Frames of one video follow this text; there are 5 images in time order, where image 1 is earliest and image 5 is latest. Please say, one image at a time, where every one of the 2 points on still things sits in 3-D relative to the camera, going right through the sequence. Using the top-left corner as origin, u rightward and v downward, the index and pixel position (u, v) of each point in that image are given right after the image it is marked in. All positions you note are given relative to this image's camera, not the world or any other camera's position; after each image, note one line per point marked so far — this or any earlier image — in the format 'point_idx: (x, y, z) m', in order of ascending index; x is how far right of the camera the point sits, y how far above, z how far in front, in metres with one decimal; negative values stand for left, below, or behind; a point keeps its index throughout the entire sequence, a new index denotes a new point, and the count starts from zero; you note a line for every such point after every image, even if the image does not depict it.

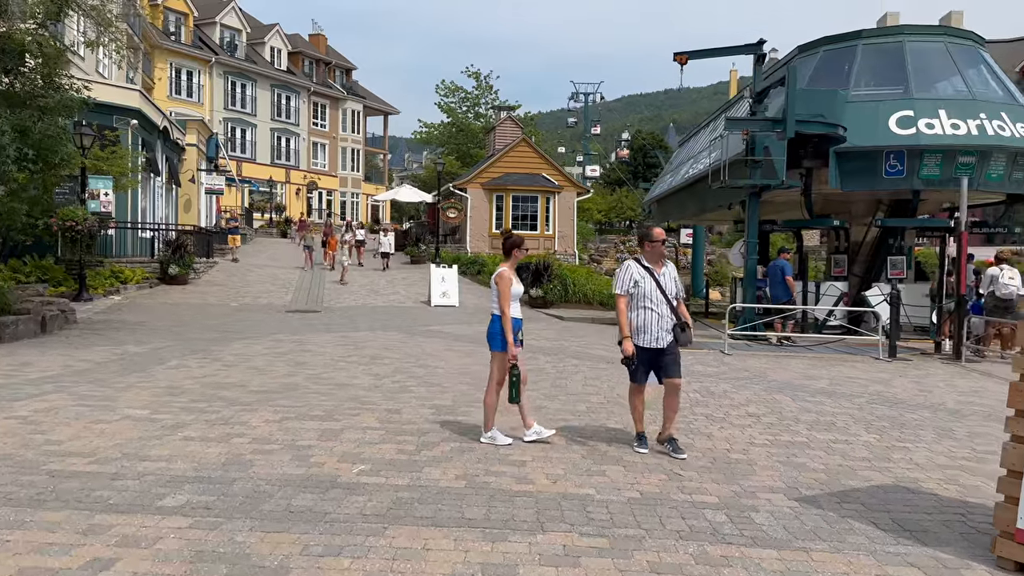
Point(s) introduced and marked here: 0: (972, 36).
0: (+10.6, +5.8, +18.8) m
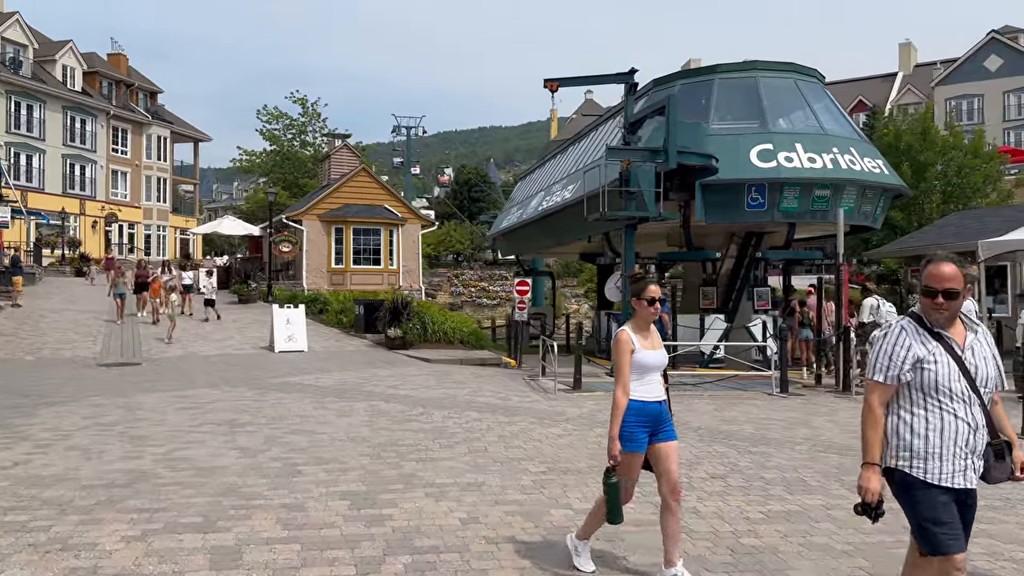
0: (+7.3, +5.1, +19.6) m
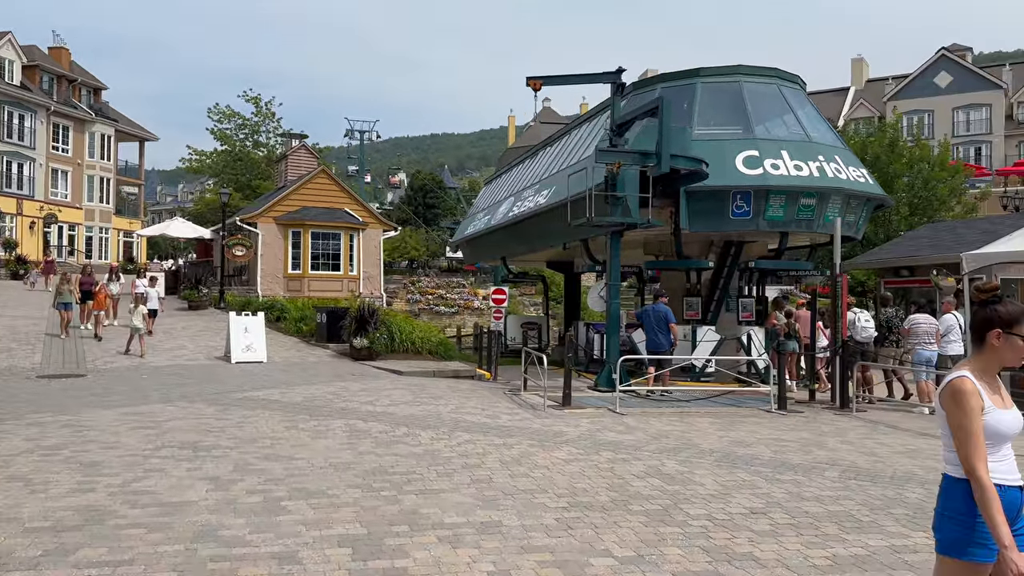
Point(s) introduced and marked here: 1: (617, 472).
0: (+6.7, +4.9, +19.2) m
1: (+1.0, -1.8, +7.9) m
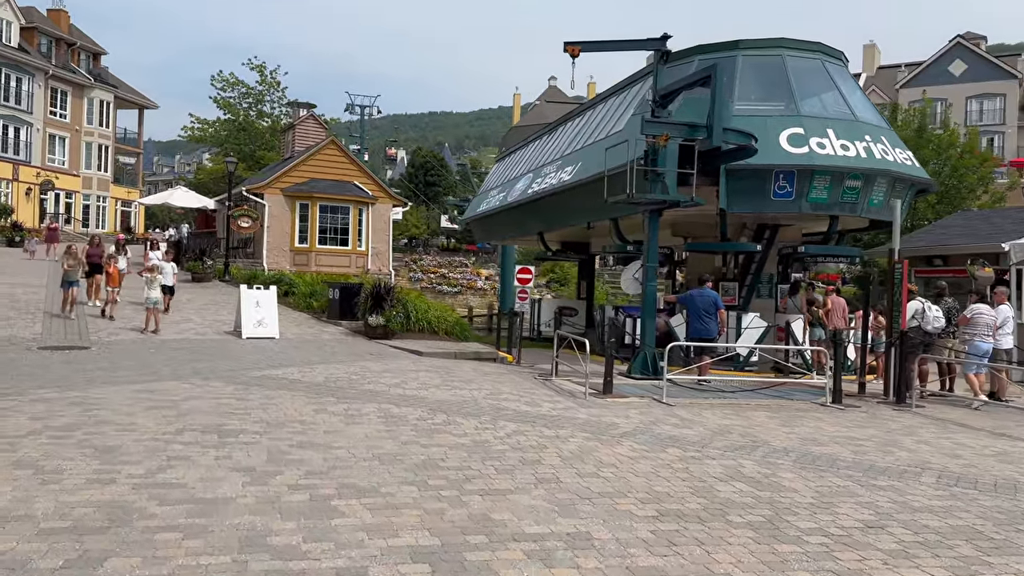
0: (+7.4, +5.2, +18.3) m
1: (+1.6, -1.6, +7.1) m
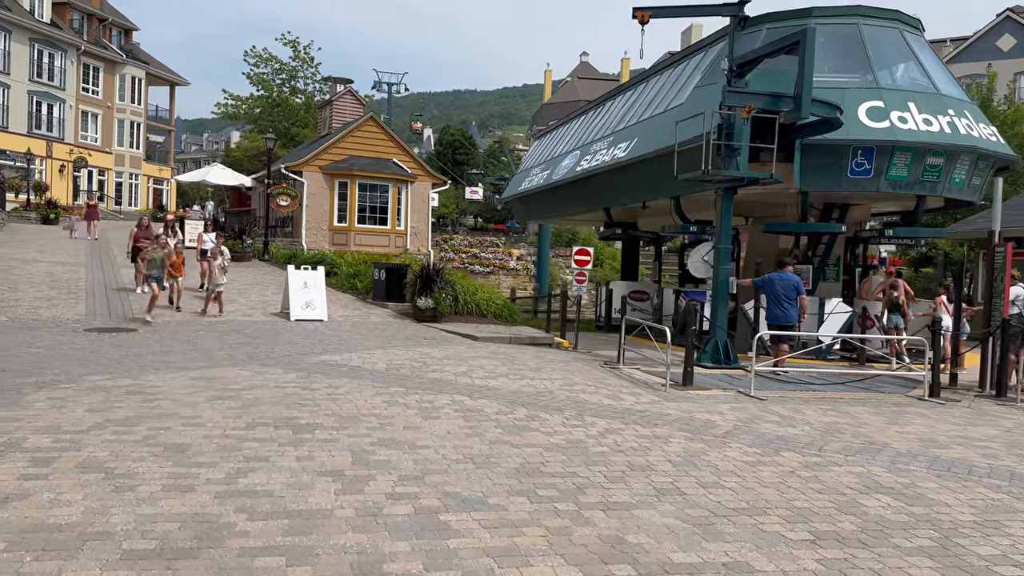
0: (+8.6, +5.5, +17.2) m
1: (+2.4, -1.5, +6.4) m
